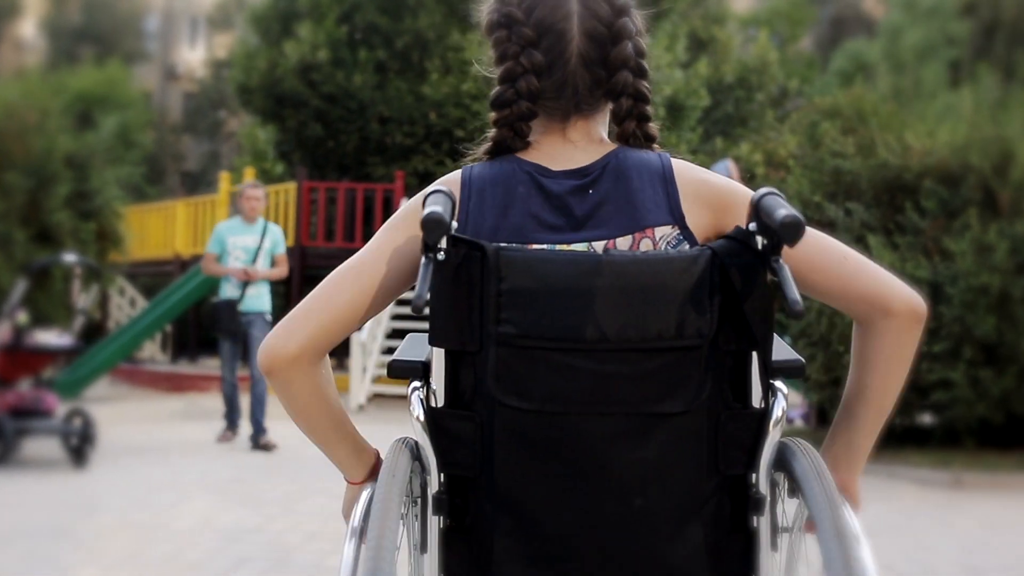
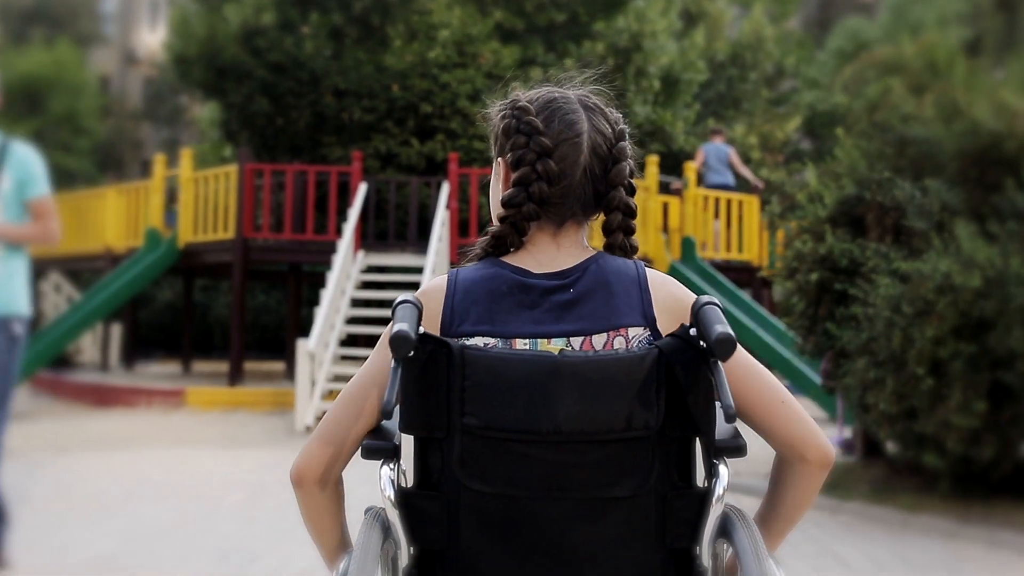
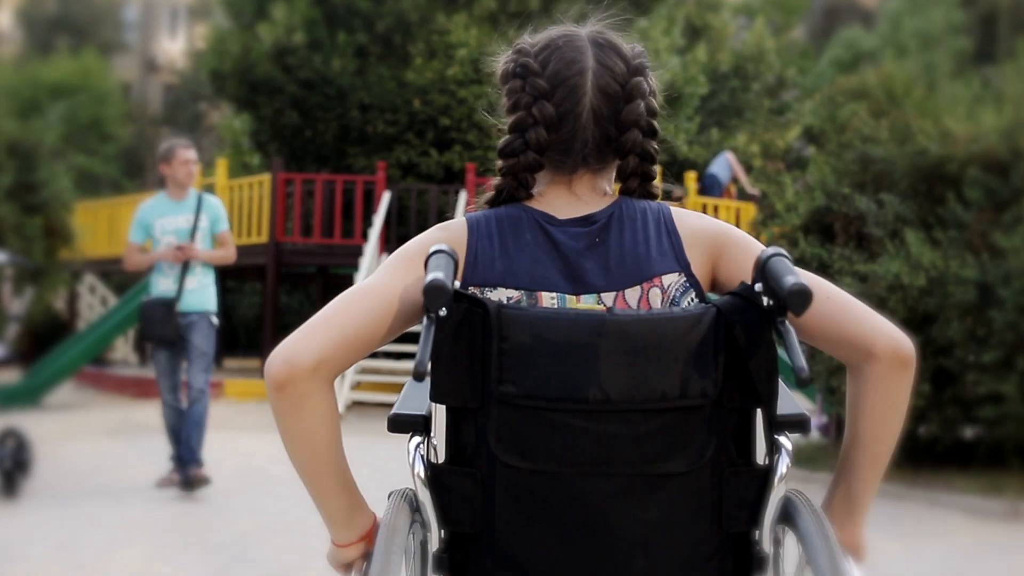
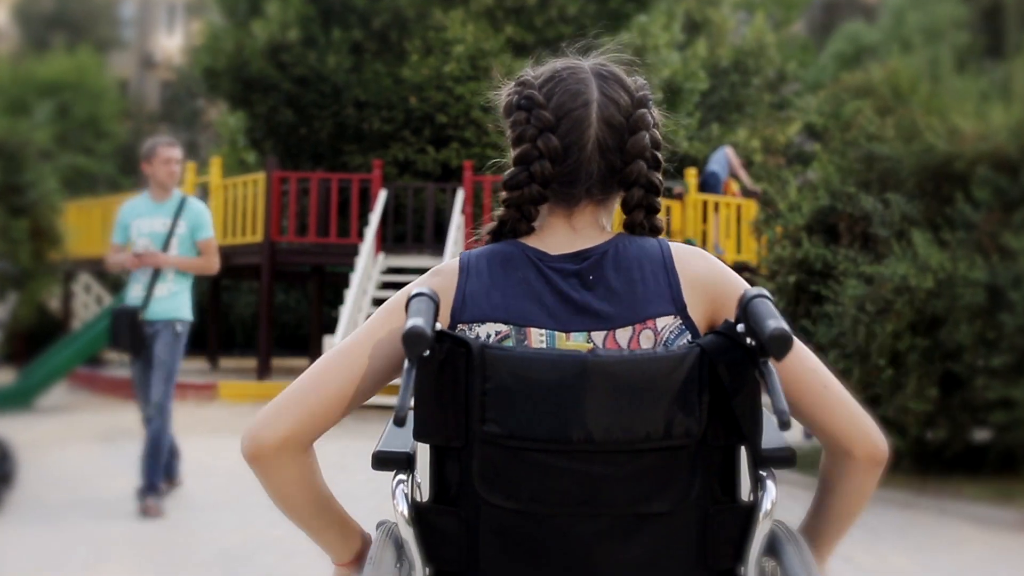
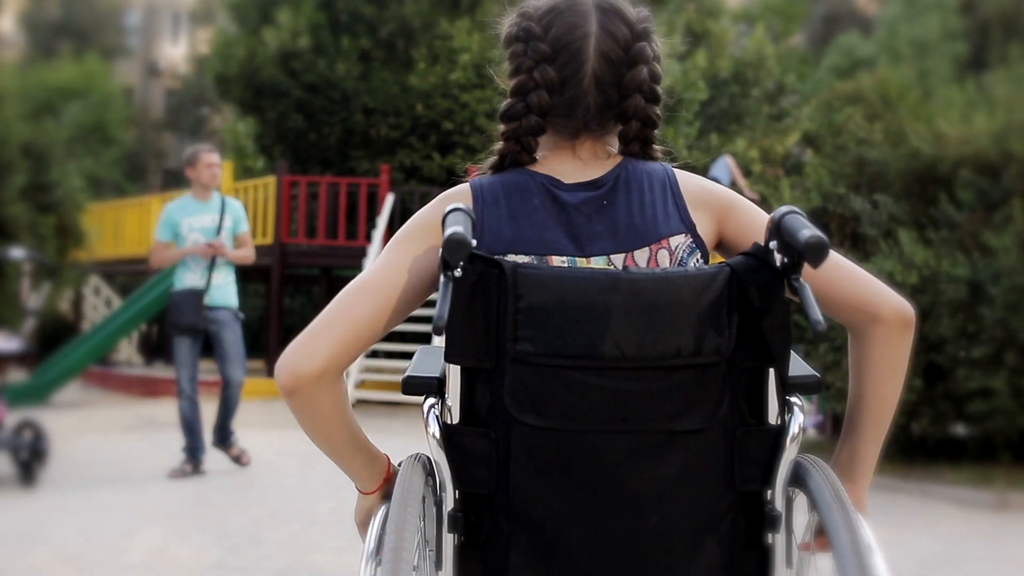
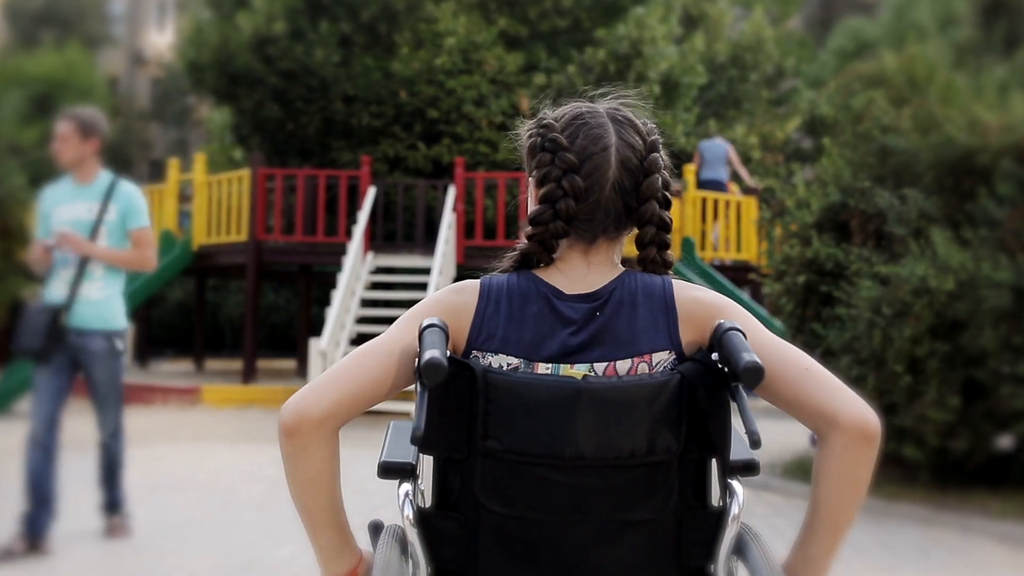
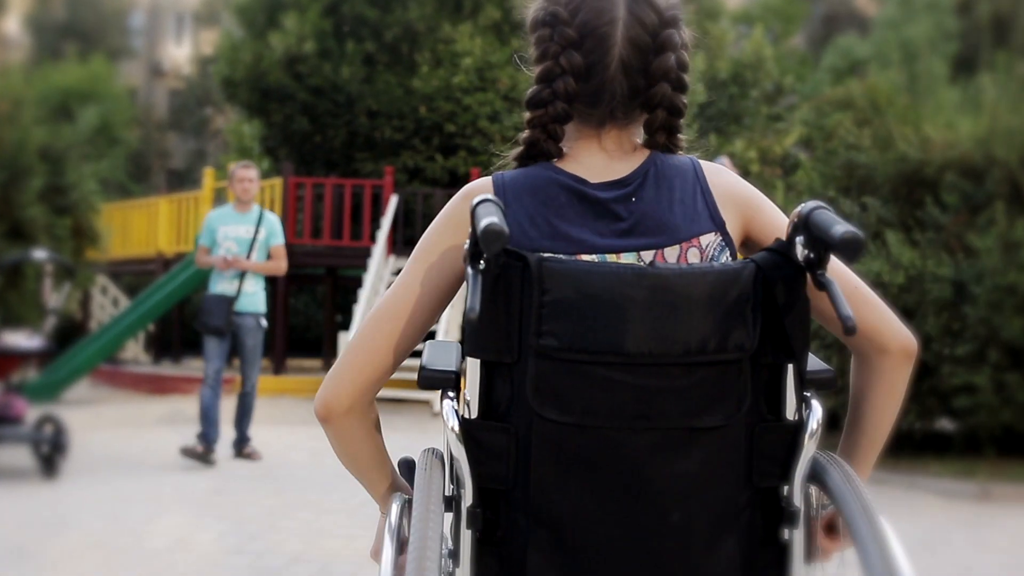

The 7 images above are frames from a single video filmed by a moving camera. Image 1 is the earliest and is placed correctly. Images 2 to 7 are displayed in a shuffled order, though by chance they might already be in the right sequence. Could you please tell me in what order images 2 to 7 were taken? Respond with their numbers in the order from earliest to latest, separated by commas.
7, 5, 3, 4, 6, 2
